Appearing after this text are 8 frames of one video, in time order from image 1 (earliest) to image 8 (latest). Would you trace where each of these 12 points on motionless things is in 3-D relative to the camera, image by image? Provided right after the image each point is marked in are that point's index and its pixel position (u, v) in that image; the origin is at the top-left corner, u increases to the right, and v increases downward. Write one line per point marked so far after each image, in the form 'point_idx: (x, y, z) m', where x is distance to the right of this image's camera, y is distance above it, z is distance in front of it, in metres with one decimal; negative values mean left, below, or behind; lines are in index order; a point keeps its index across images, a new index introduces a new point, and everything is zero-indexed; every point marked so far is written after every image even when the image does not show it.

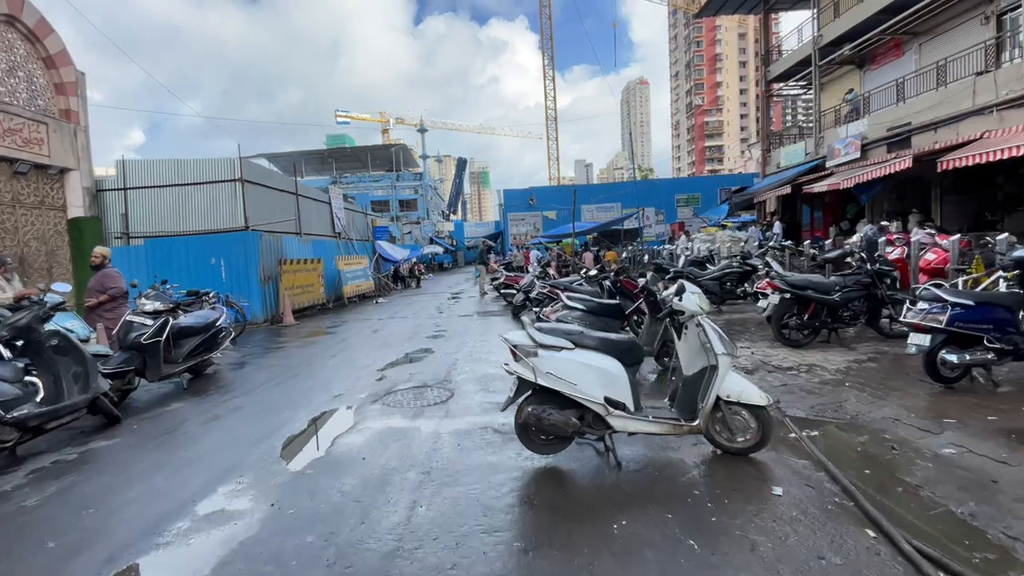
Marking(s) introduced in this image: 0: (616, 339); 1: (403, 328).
0: (+0.7, -0.4, +3.4) m
1: (-2.3, -0.8, +9.9) m
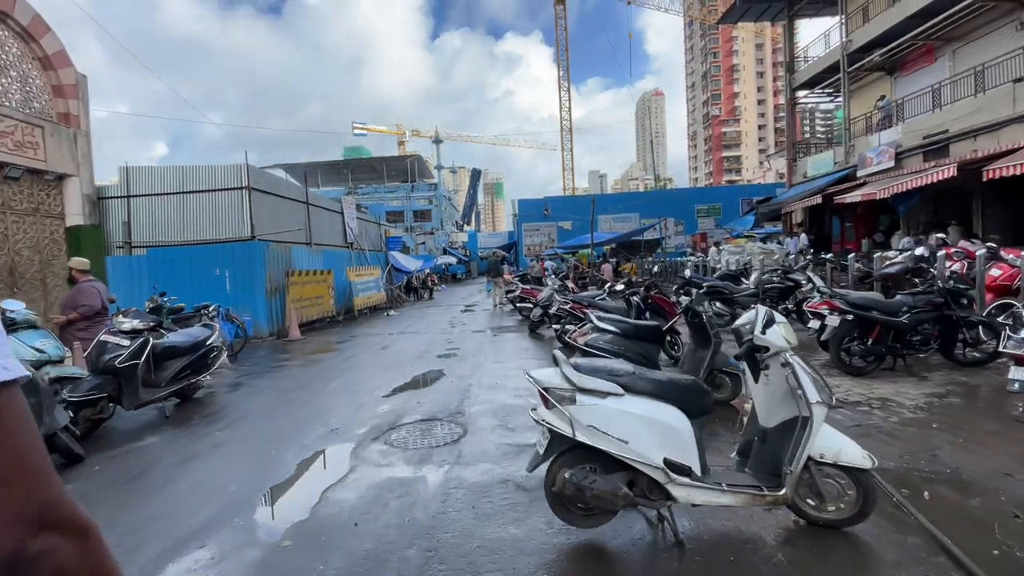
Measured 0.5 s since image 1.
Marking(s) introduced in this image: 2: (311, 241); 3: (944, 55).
0: (+0.9, -0.5, +2.6) m
1: (-1.9, -1.1, +9.2) m
2: (-6.2, +1.4, +14.6) m
3: (+16.9, +9.1, +18.6) m
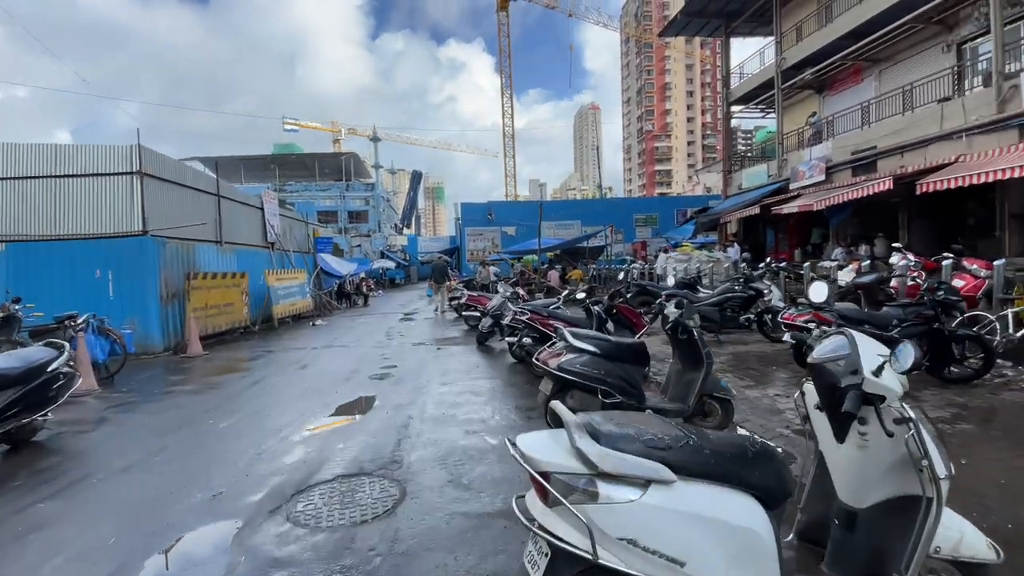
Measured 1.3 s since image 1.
0: (+0.8, -0.6, +1.7) m
1: (-2.8, -1.2, +7.9) m
2: (-7.7, +1.3, +12.7) m
3: (+14.7, +8.7, +19.6) m
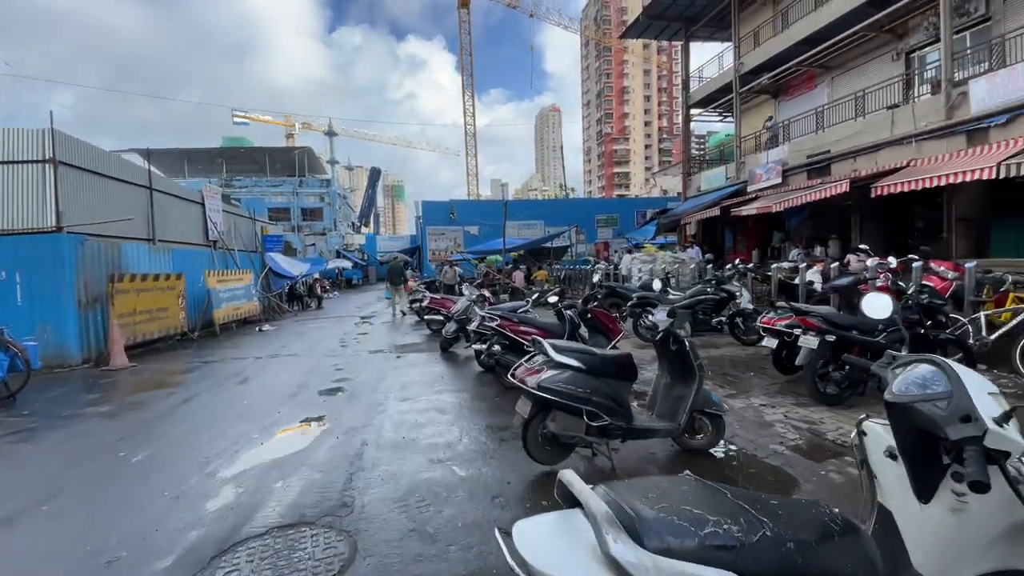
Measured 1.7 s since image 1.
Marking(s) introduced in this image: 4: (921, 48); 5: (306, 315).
0: (+0.8, -0.6, +1.2) m
1: (-3.3, -1.3, +7.1) m
2: (-8.6, +1.2, +11.6) m
3: (+13.2, +8.7, +20.2) m
4: (+14.0, +8.2, +16.4) m
5: (-7.0, -0.9, +16.2) m
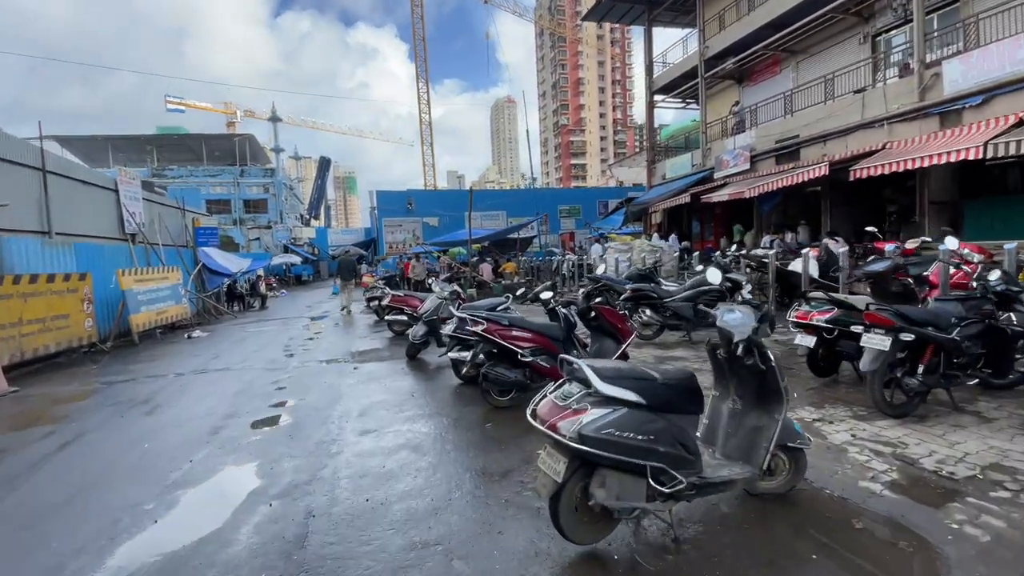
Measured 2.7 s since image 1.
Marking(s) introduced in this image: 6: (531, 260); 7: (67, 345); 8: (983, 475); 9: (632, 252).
0: (+1.1, -0.6, +0.1) m
1: (-3.5, -1.3, +5.6) m
2: (-9.2, +1.2, +9.6) m
3: (+11.6, +9.3, +20.0) m
4: (+12.8, +8.7, +16.3) m
5: (-8.0, -0.9, +14.4) m
6: (+0.8, +1.2, +19.8) m
7: (-7.9, -1.0, +8.5) m
8: (+3.1, -1.2, +3.2) m
9: (+3.5, +1.0, +13.7) m
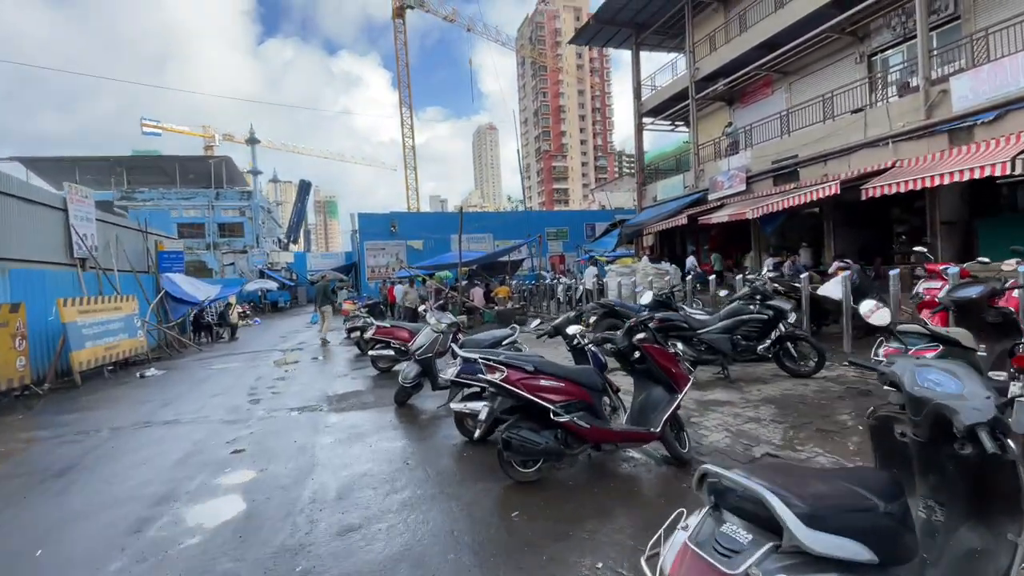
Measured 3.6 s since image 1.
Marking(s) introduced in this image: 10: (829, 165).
0: (+1.5, -0.7, -0.9) m
1: (-3.3, -1.6, +4.4) m
2: (-9.2, +0.6, +8.2) m
3: (+11.1, +8.3, +19.8) m
4: (+12.5, +8.0, +16.1) m
5: (-8.1, -1.7, +13.0) m
6: (+0.4, +0.1, +18.8) m
7: (-7.9, -1.5, +7.1) m
8: (+3.4, -1.4, +2.2) m
9: (+3.3, +0.3, +12.8) m
10: (+10.7, +4.1, +16.1) m
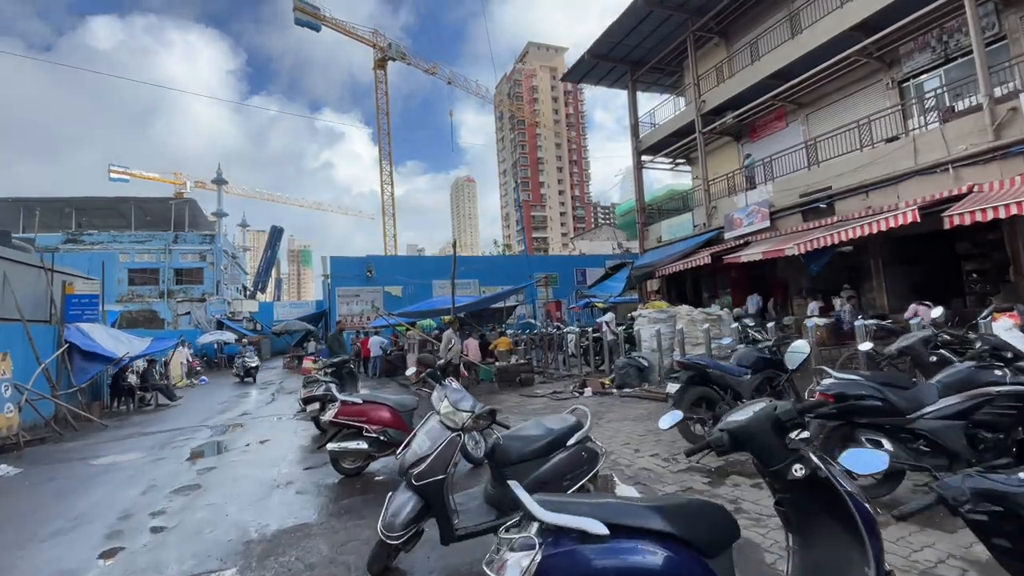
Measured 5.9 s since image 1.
0: (+2.4, -0.3, -3.6) m
1: (-2.7, -1.8, +1.3) m
2: (-8.7, 0.0, +5.1) m
3: (+11.0, +6.5, +18.3) m
4: (+12.5, +6.5, +14.7) m
5: (-7.8, -2.8, +9.6) m
6: (+0.4, -1.6, +16.0) m
7: (-7.3, -2.0, +3.8) m
8: (+4.1, -1.4, -0.6) m
9: (+3.5, -0.7, +10.2) m
10: (+10.7, +2.7, +14.2) m
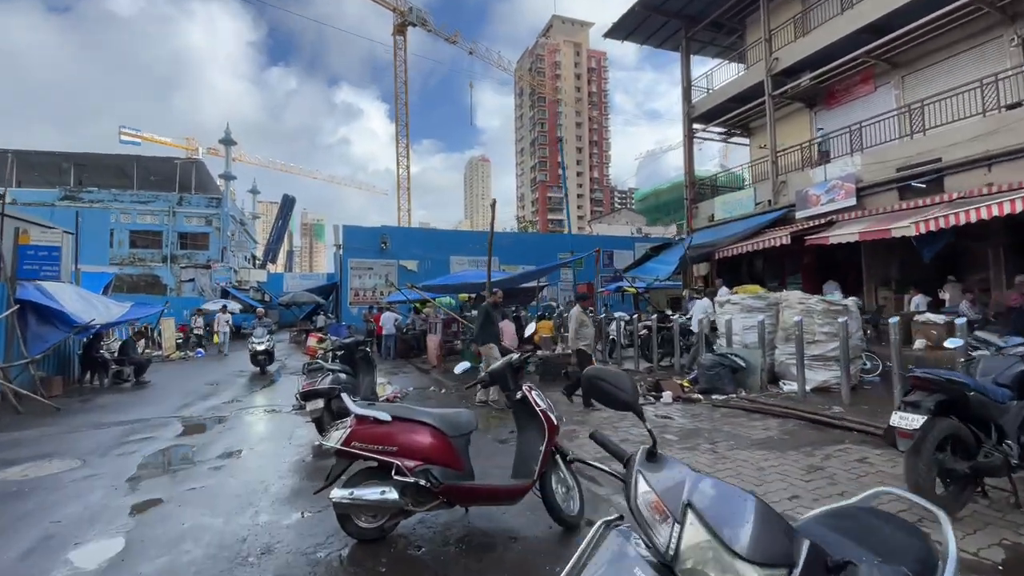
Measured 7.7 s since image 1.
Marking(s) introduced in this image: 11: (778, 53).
0: (+3.1, -0.4, -5.8) m
1: (-1.9, -1.6, -0.8) m
2: (-7.8, +0.6, +3.0) m
3: (+12.4, +6.8, +15.6) m
4: (+13.9, +6.6, +12.0) m
5: (-6.9, -2.0, +7.6) m
6: (+1.5, -0.9, +13.8) m
7: (-6.5, -1.5, +1.8) m
8: (+4.8, -1.5, -2.8) m
9: (+4.5, -0.4, +8.0) m
10: (+11.9, +2.9, +11.7) m
11: (+9.9, +8.8, +18.1) m
